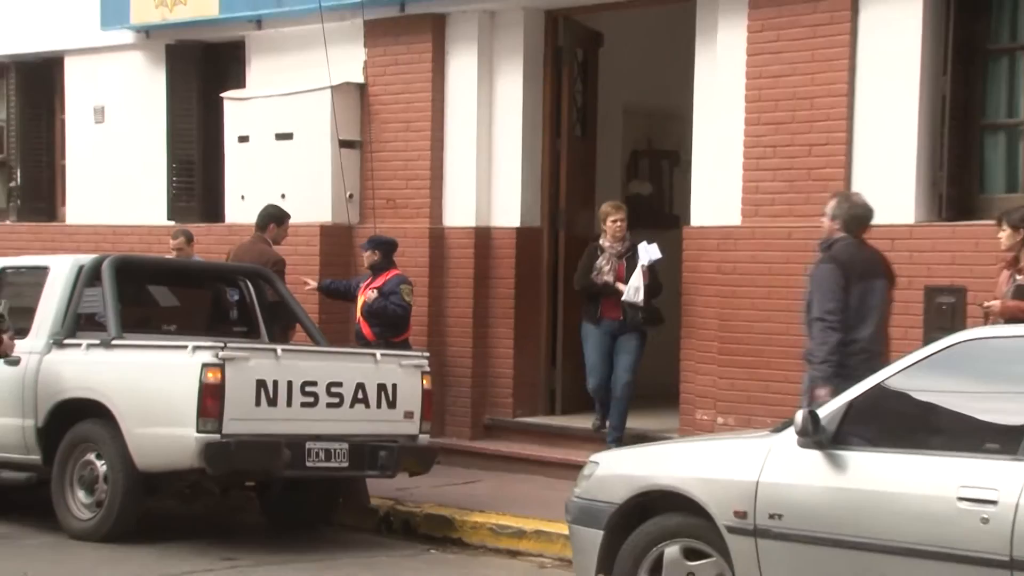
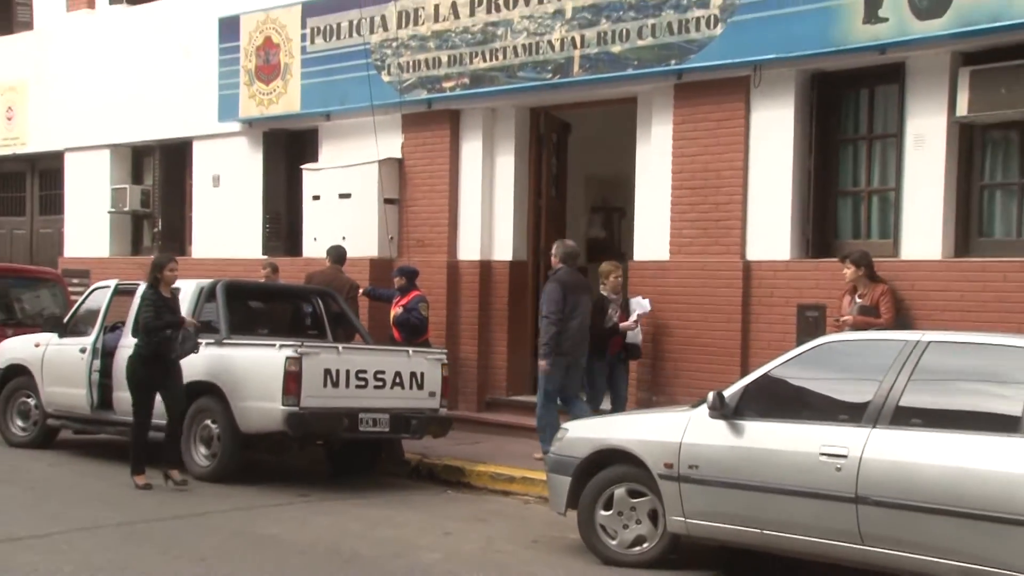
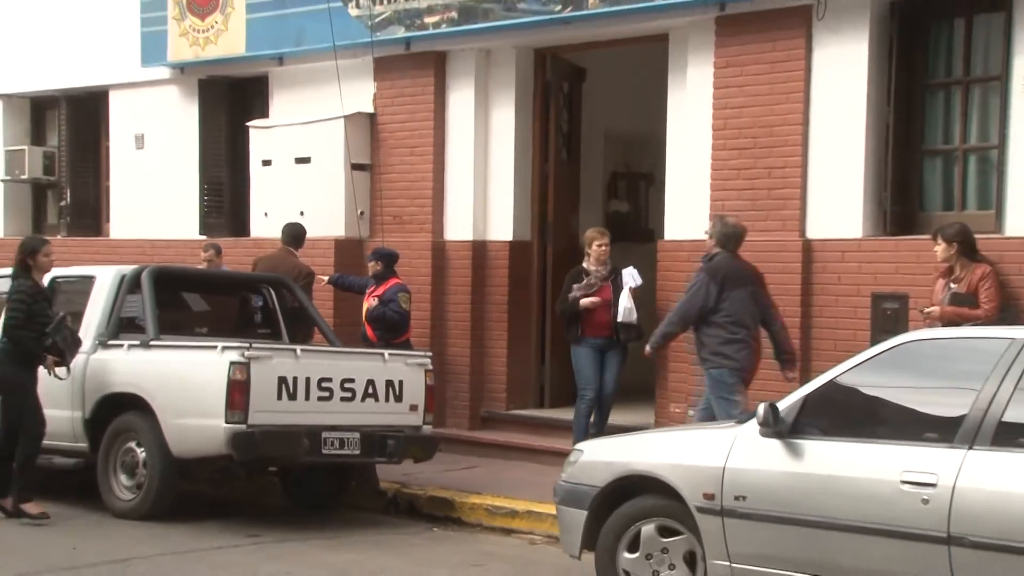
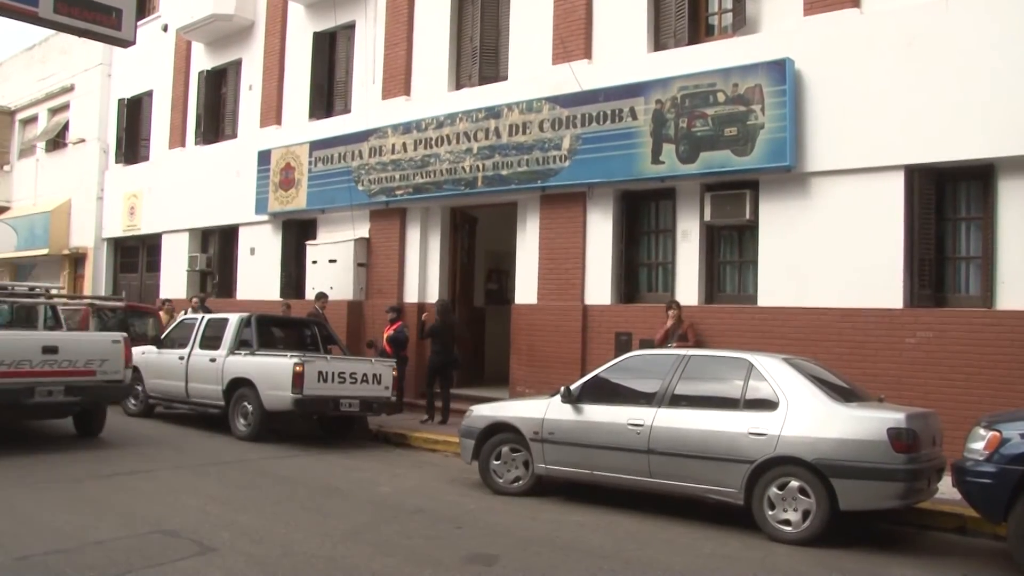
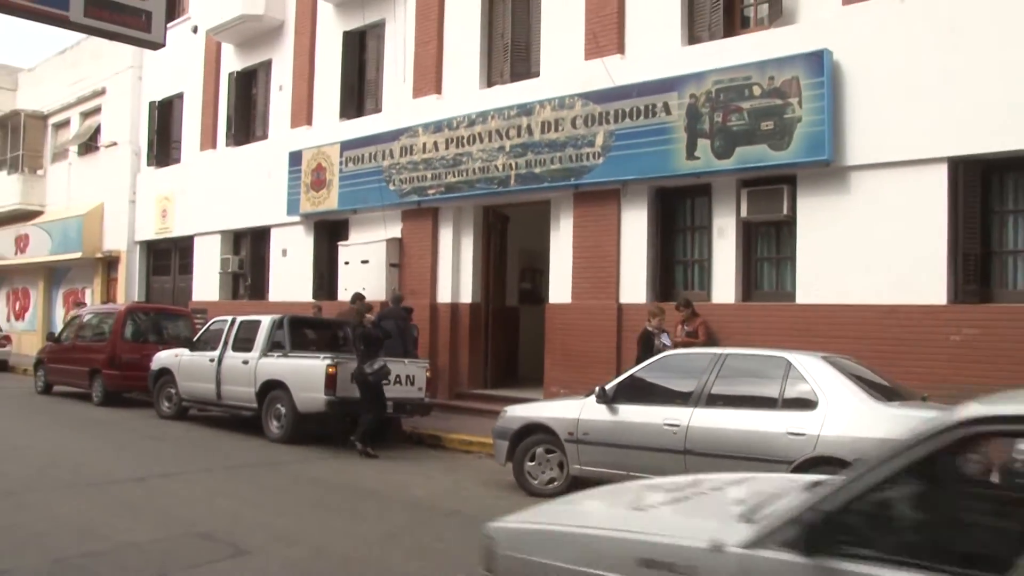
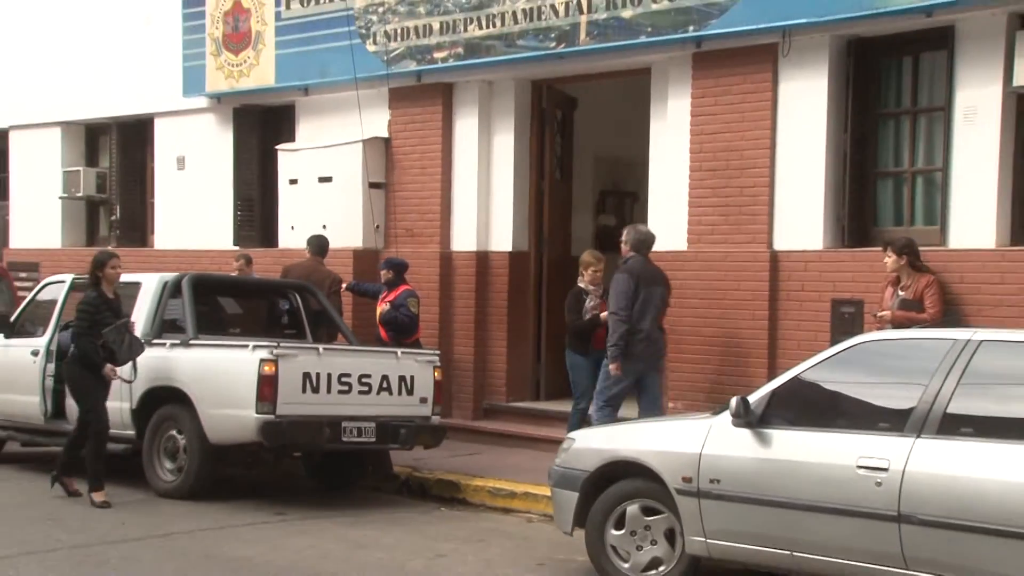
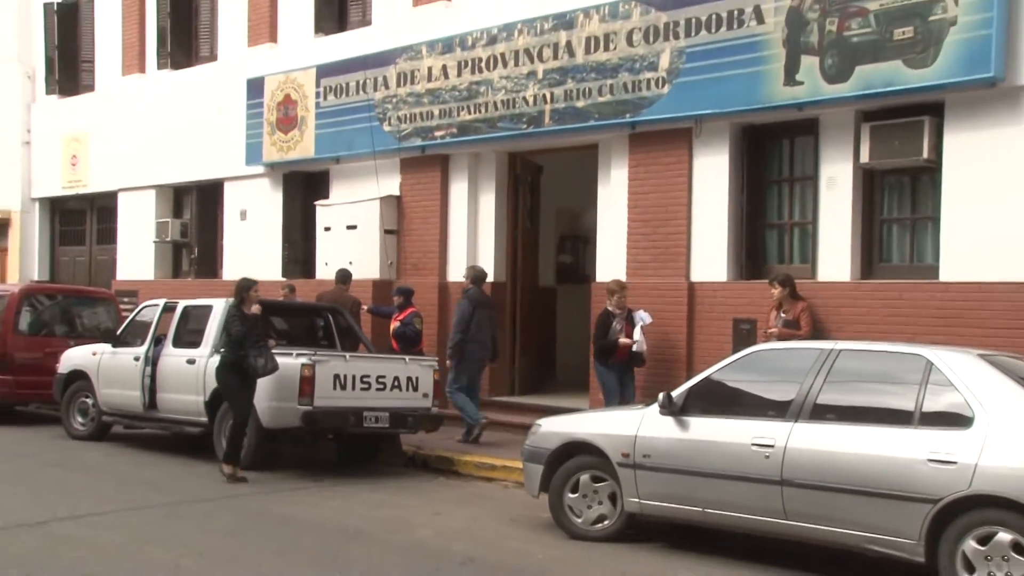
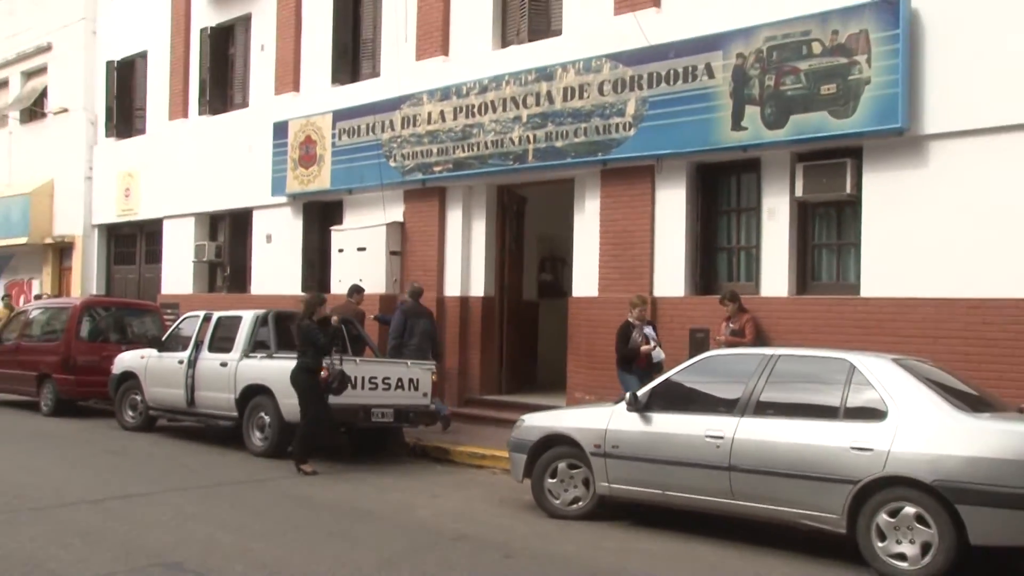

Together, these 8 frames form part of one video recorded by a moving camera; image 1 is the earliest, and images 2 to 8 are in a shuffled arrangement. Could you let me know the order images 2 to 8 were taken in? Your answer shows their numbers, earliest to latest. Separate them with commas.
3, 6, 2, 7, 8, 5, 4
